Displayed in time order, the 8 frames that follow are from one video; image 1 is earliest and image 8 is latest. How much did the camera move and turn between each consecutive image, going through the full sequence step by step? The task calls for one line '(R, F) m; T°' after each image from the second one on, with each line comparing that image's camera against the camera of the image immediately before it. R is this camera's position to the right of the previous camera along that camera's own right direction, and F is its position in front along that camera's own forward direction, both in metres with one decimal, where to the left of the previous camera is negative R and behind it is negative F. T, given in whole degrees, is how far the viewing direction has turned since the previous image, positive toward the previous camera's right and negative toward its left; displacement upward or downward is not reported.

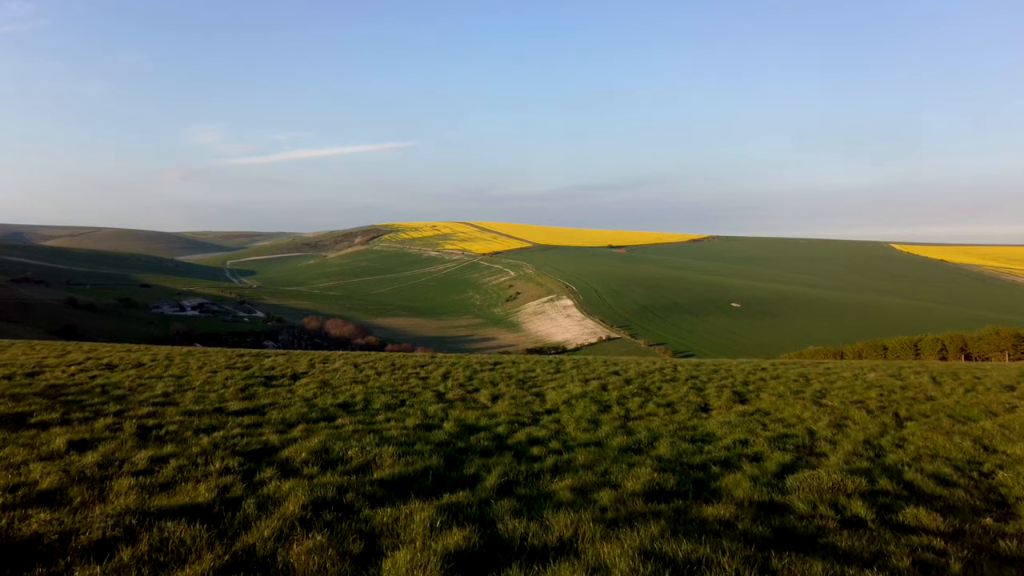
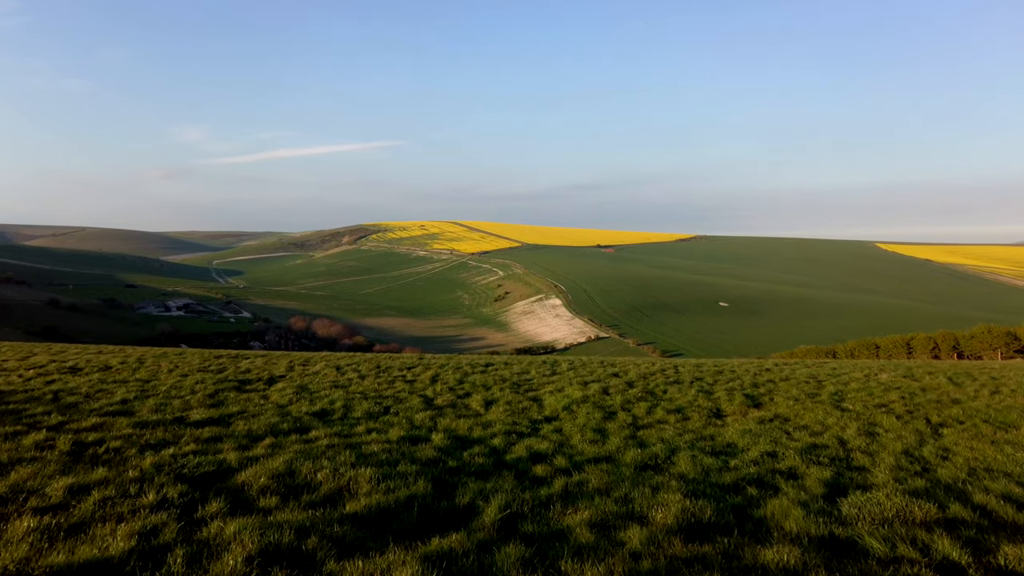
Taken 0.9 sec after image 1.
(-0.1, +0.7) m; +1°
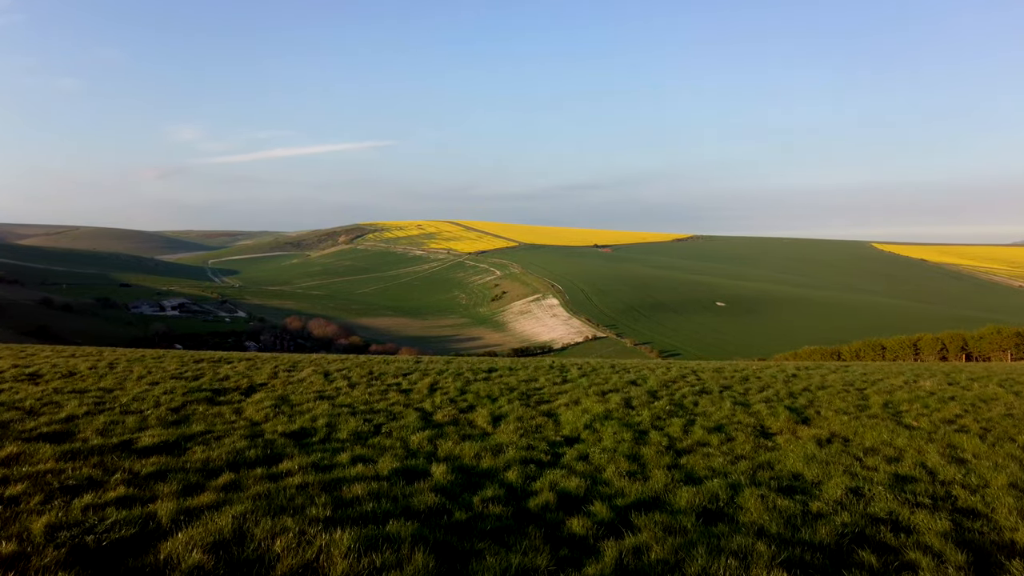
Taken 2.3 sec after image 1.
(-0.2, +1.0) m; 0°
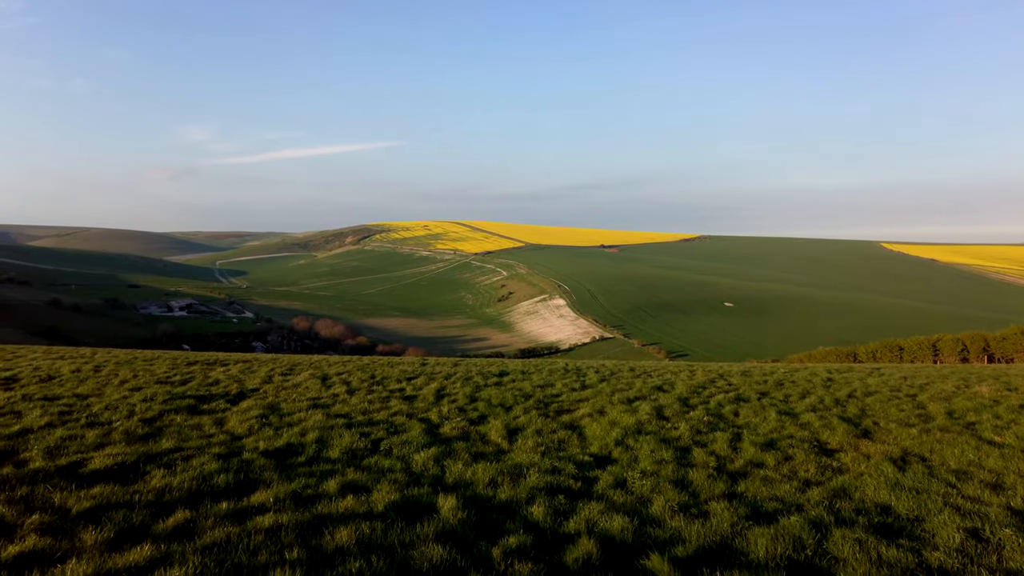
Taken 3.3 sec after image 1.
(-0.1, +0.8) m; -1°
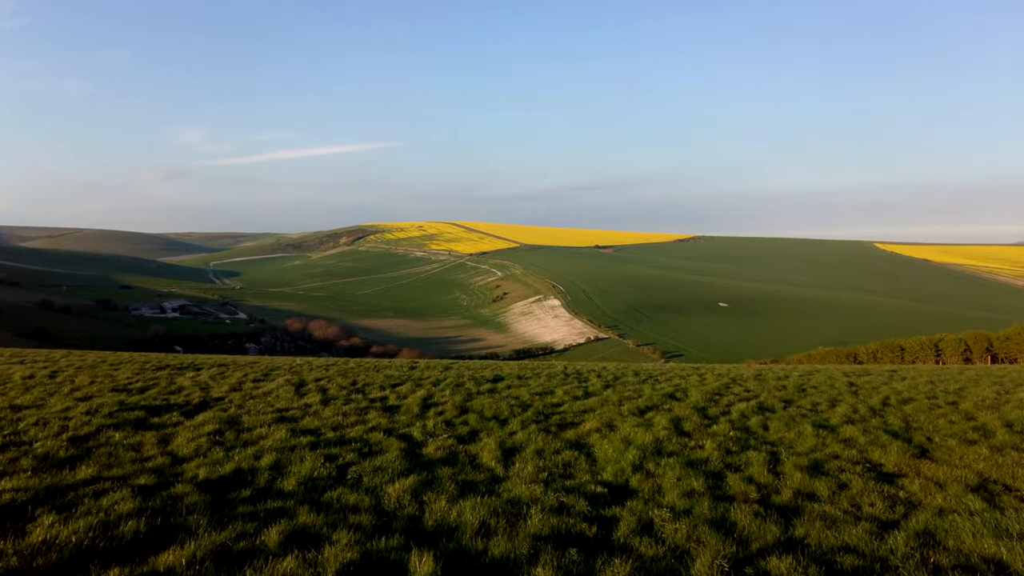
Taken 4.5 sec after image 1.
(0.0, +0.9) m; +1°
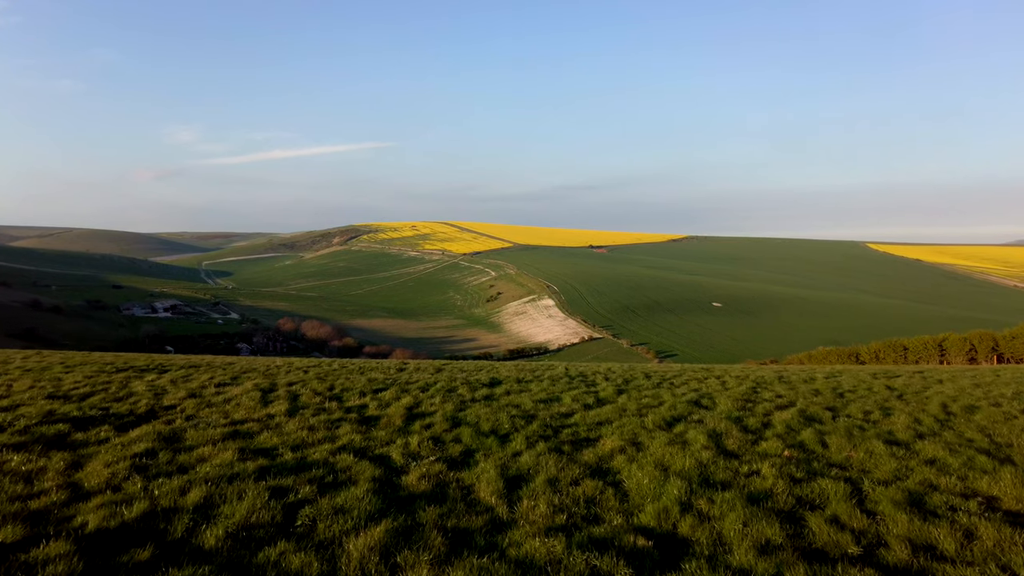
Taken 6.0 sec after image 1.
(-0.1, +1.1) m; +1°
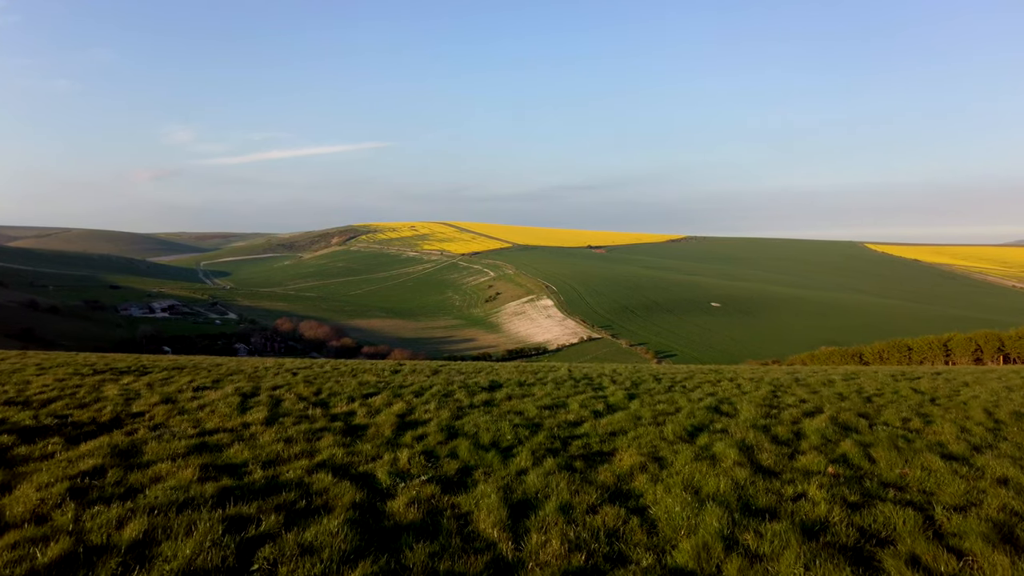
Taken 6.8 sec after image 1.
(0.0, +0.6) m; 0°
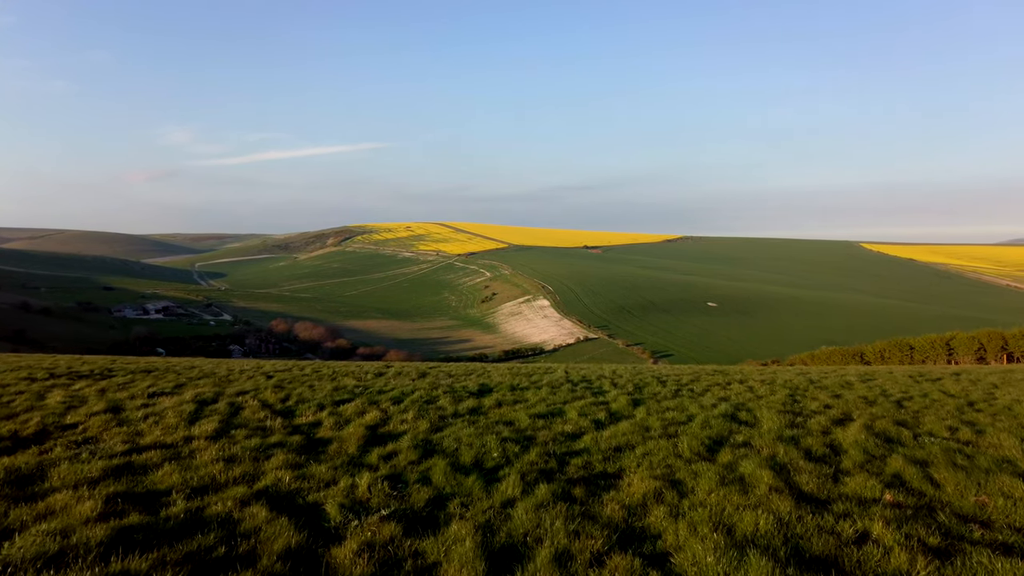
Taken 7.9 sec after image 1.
(+0.1, +0.8) m; 0°
